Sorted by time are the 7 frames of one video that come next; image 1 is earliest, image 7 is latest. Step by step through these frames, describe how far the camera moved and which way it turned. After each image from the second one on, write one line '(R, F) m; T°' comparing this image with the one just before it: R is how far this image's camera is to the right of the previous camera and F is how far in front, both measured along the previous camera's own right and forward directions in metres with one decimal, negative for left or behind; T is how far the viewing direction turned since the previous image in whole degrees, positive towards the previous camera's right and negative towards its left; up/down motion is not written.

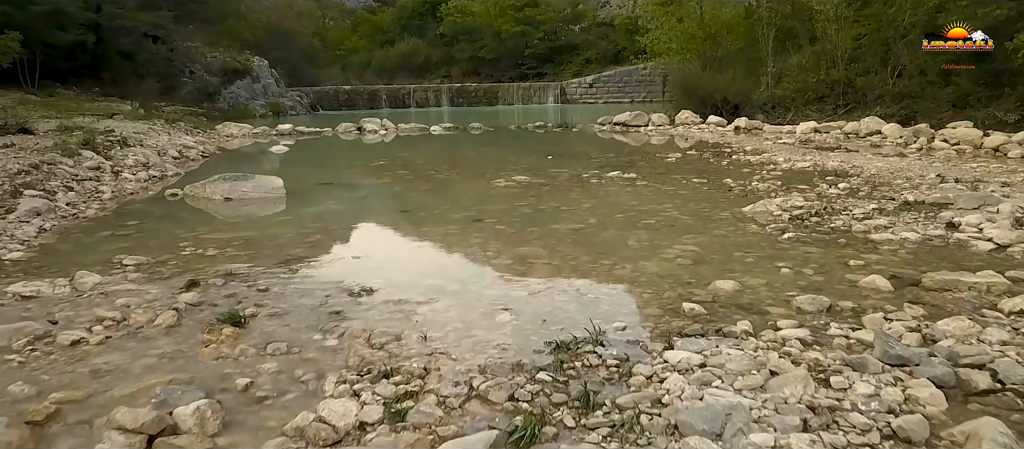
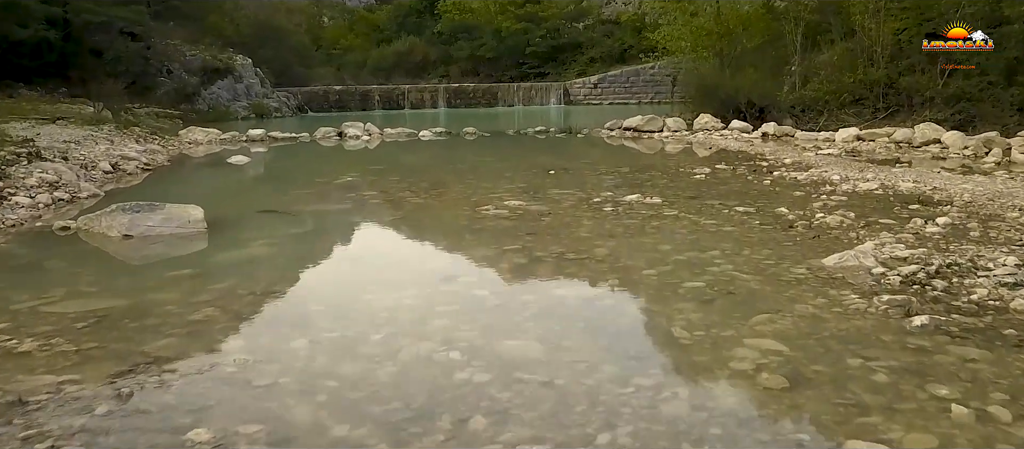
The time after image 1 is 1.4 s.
(+0.1, +1.7) m; 0°
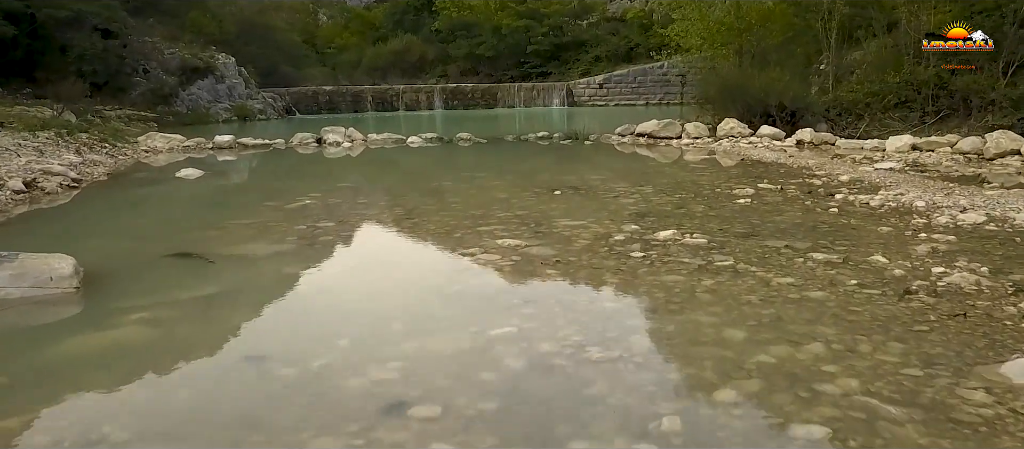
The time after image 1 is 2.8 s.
(0.0, +1.6) m; 0°
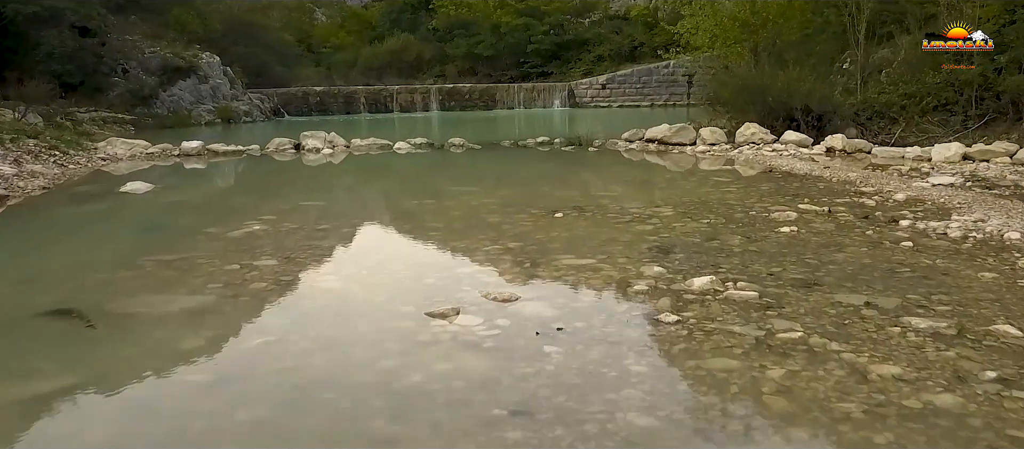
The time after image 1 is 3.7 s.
(+0.1, +1.2) m; 0°
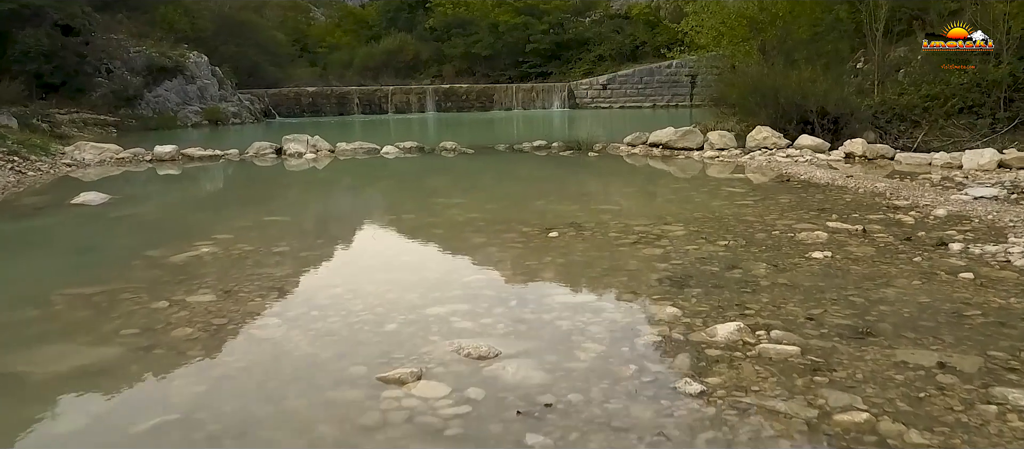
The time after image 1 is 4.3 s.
(+0.1, +0.7) m; 0°
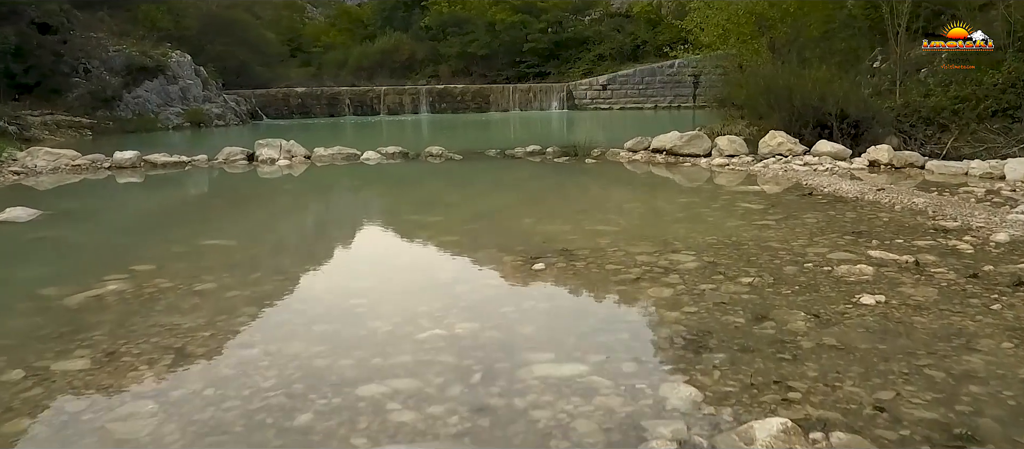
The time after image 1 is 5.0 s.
(+0.1, +0.9) m; 0°
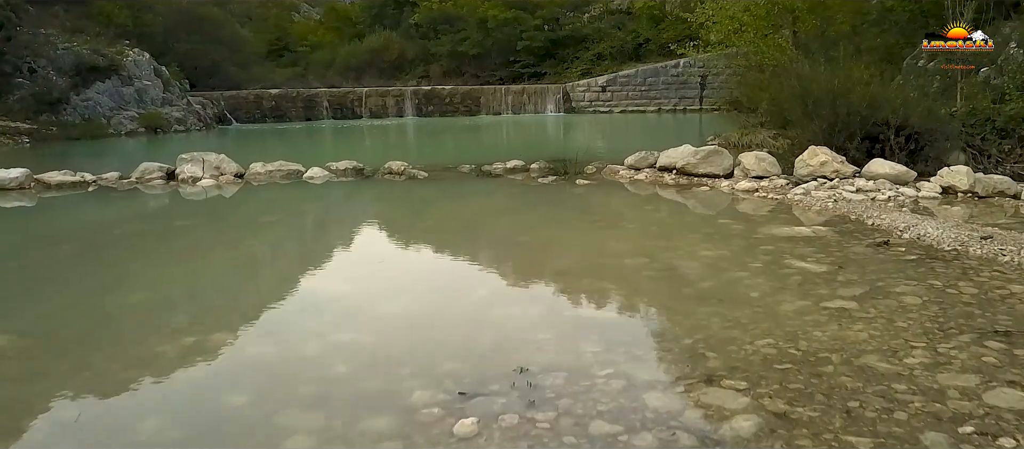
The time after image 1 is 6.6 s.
(+0.3, +1.9) m; 0°
